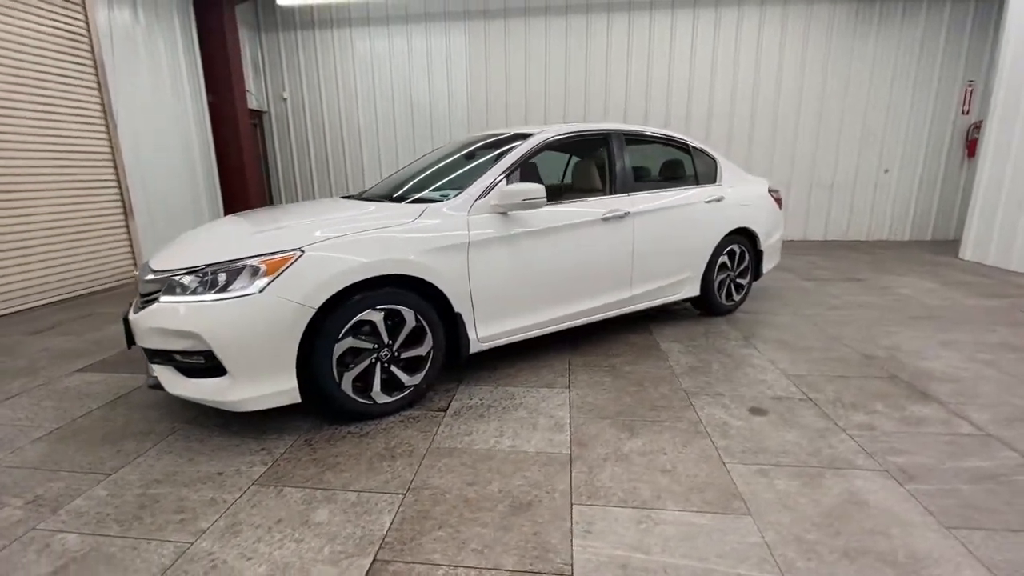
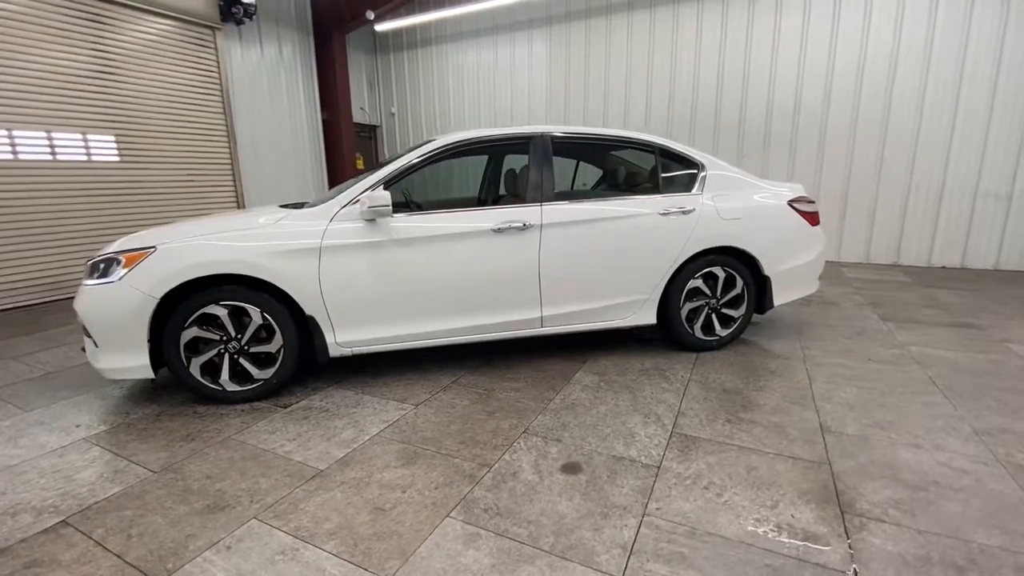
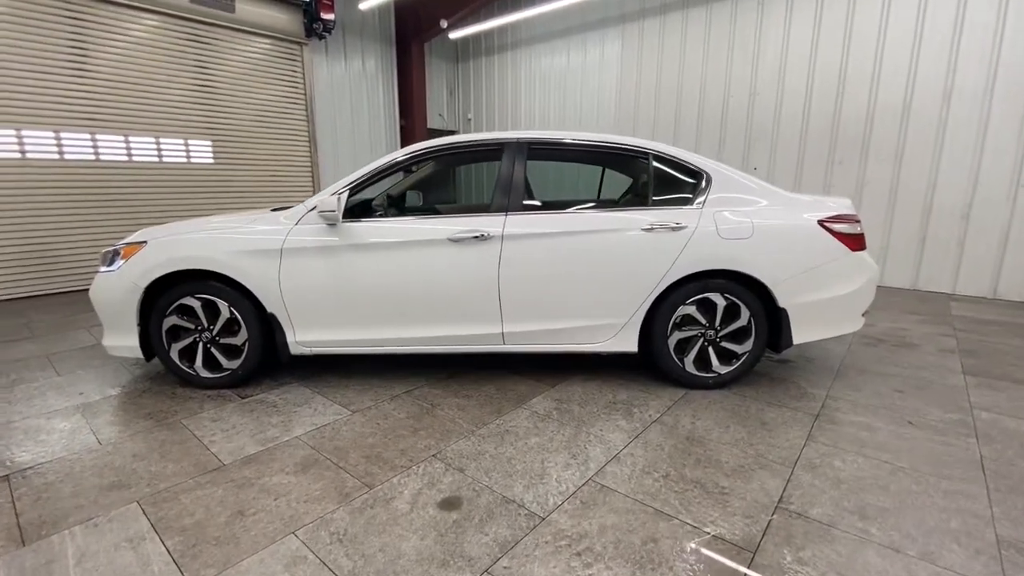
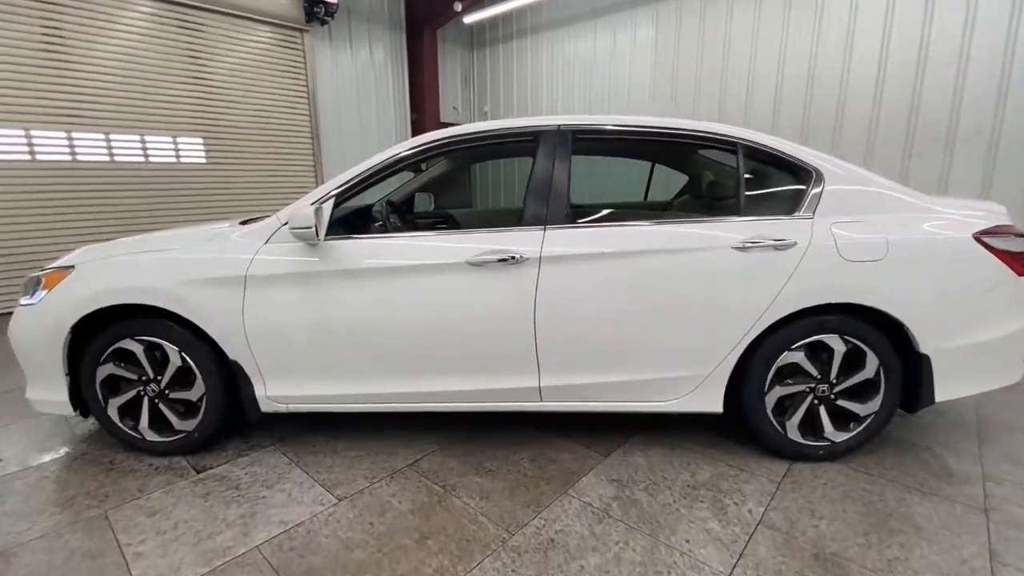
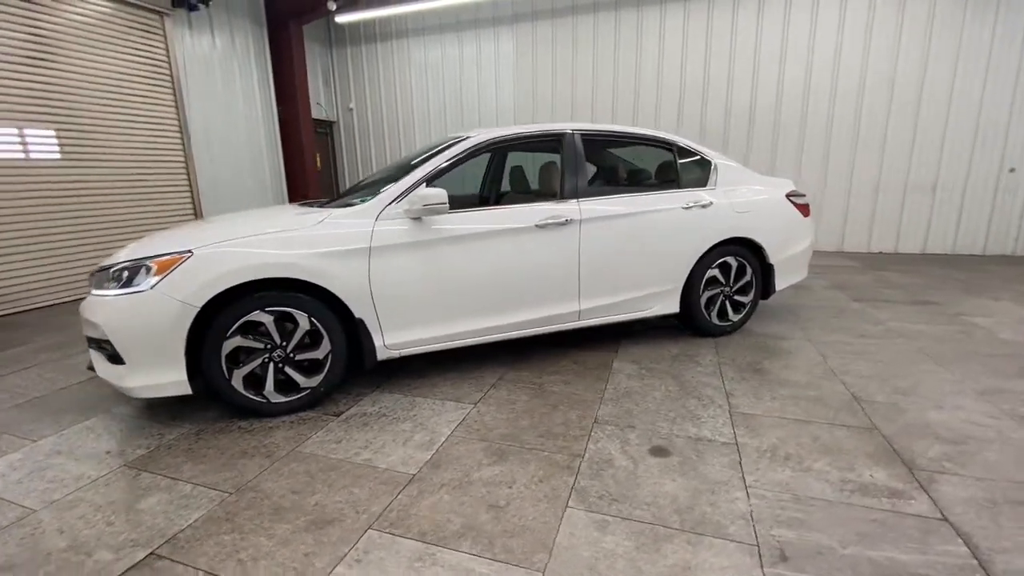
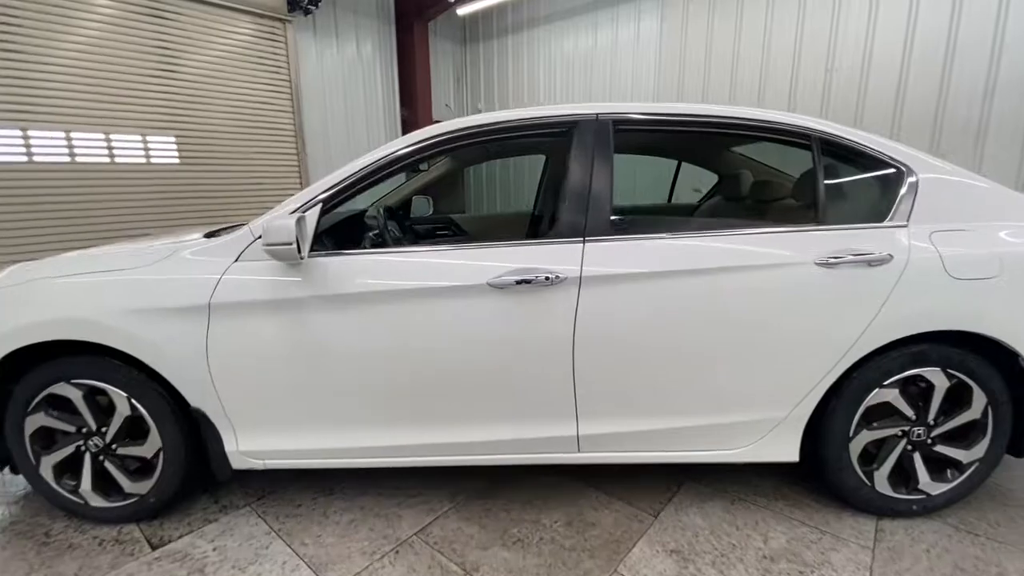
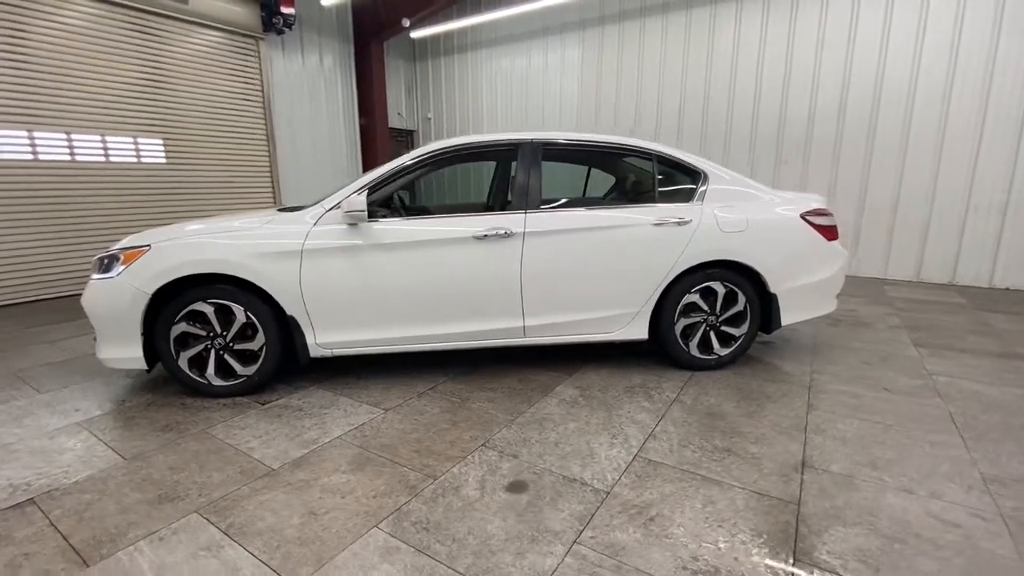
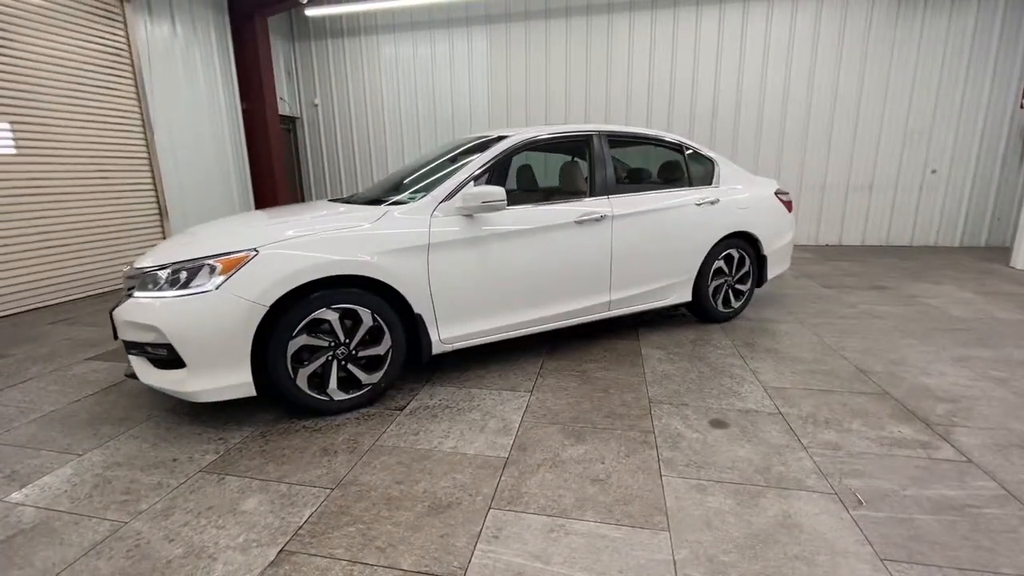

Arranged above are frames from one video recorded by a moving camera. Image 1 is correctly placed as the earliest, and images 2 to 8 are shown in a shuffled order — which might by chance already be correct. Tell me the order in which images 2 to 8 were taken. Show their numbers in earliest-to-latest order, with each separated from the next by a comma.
8, 5, 2, 7, 3, 4, 6
